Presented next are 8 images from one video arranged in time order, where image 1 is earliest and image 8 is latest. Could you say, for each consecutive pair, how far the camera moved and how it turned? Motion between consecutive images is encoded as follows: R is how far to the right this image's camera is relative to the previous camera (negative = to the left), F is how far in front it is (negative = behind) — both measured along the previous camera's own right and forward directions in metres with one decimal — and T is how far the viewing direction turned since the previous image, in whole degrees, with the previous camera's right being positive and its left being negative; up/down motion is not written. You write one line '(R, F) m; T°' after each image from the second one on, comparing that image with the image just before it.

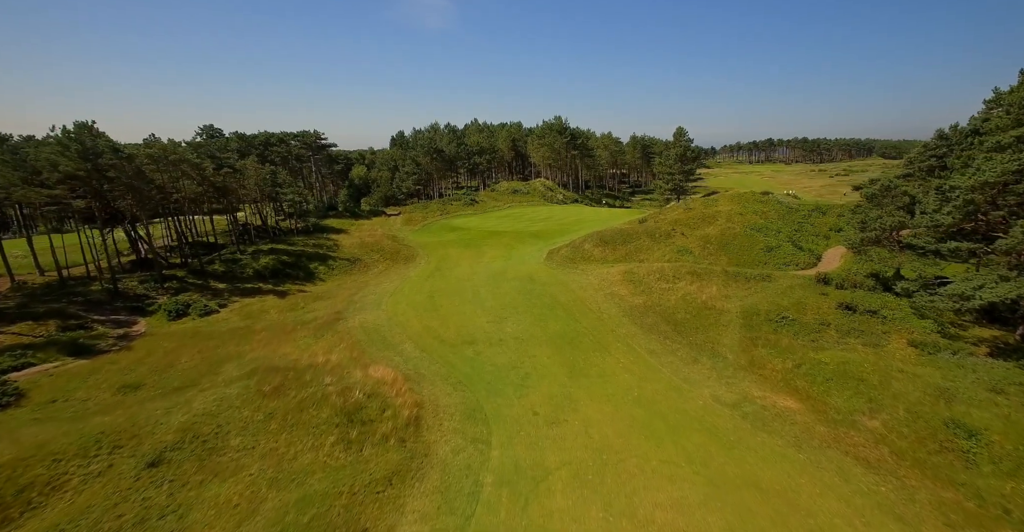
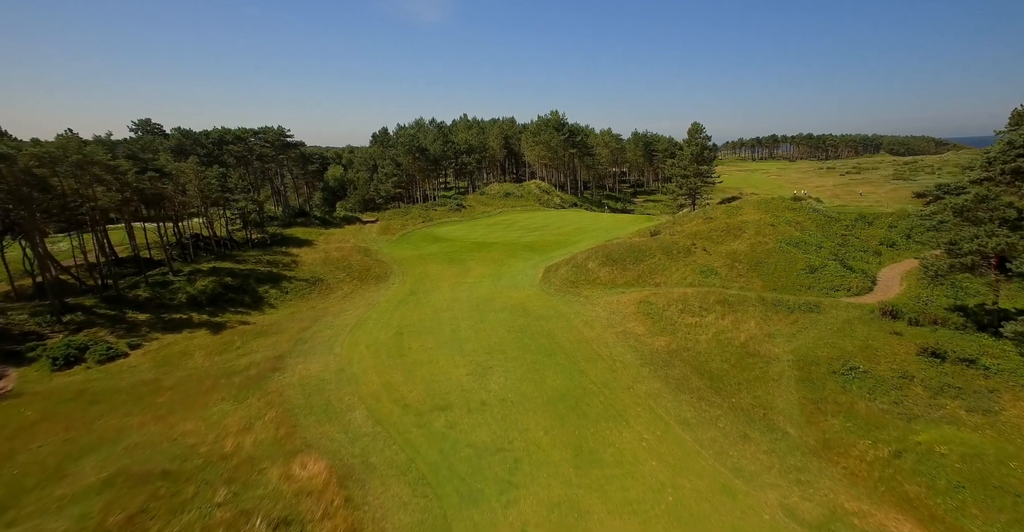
(+0.5, +7.8) m; +1°
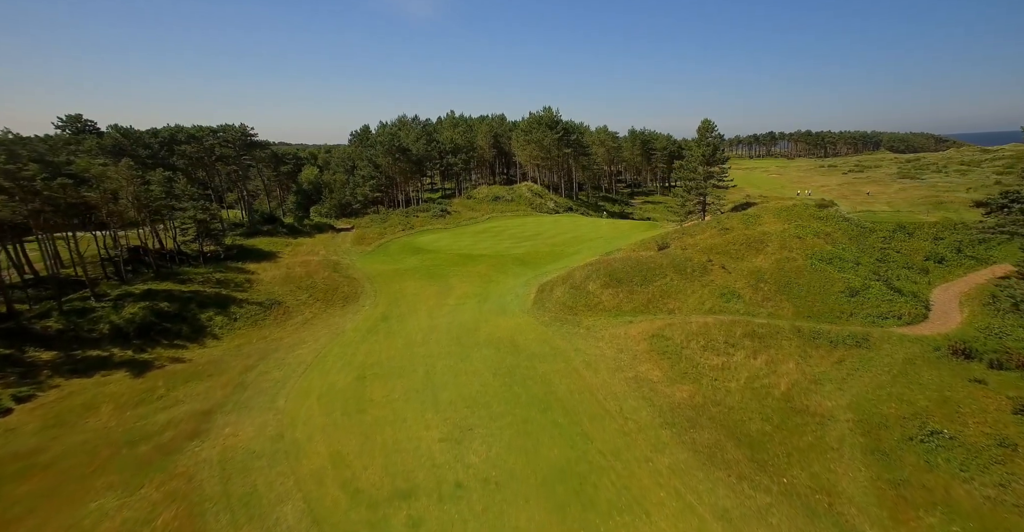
(+0.4, +5.8) m; +1°
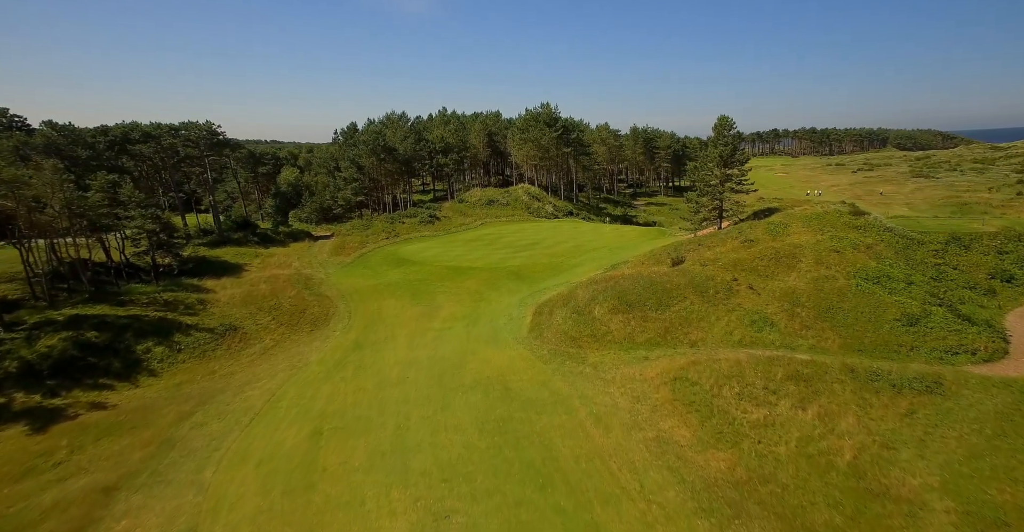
(+0.3, +5.1) m; 0°
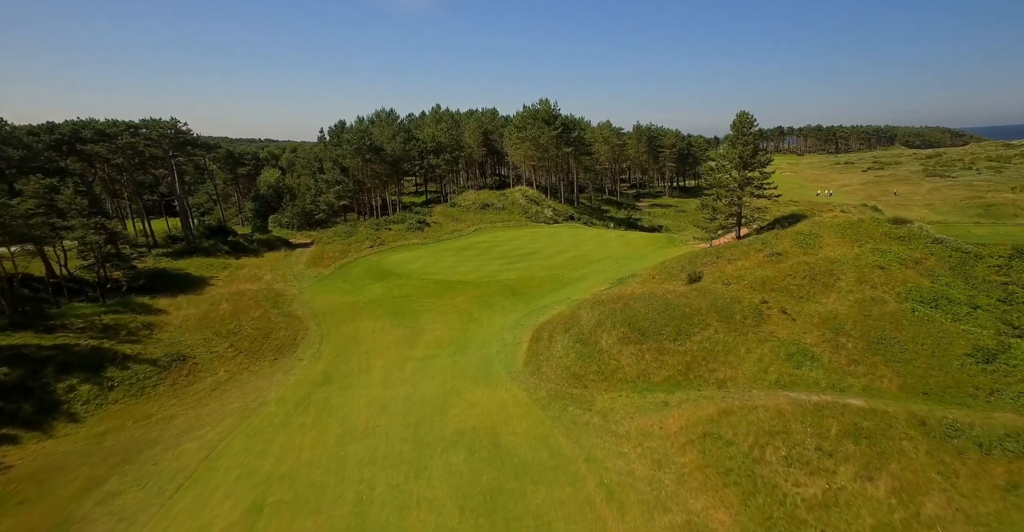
(+0.4, +4.5) m; 0°
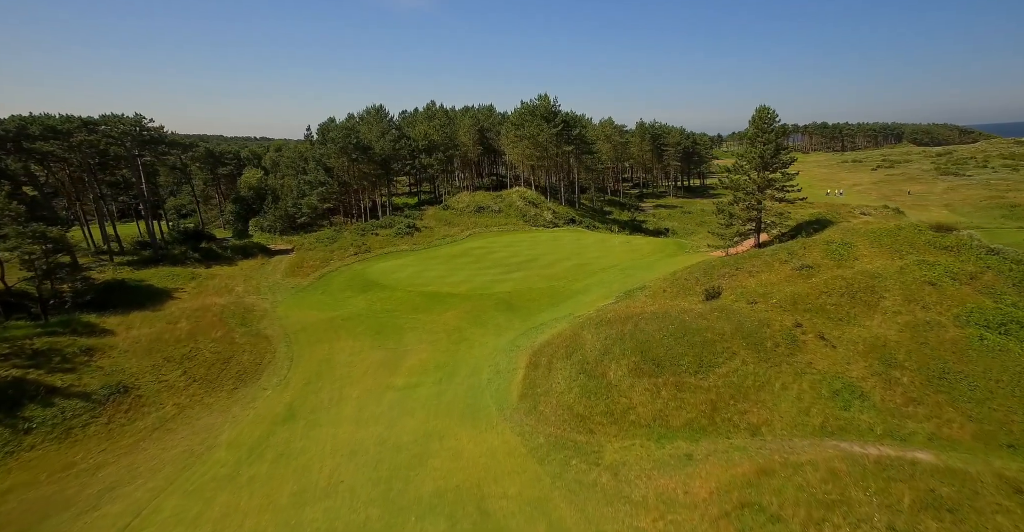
(+0.3, +3.7) m; 0°
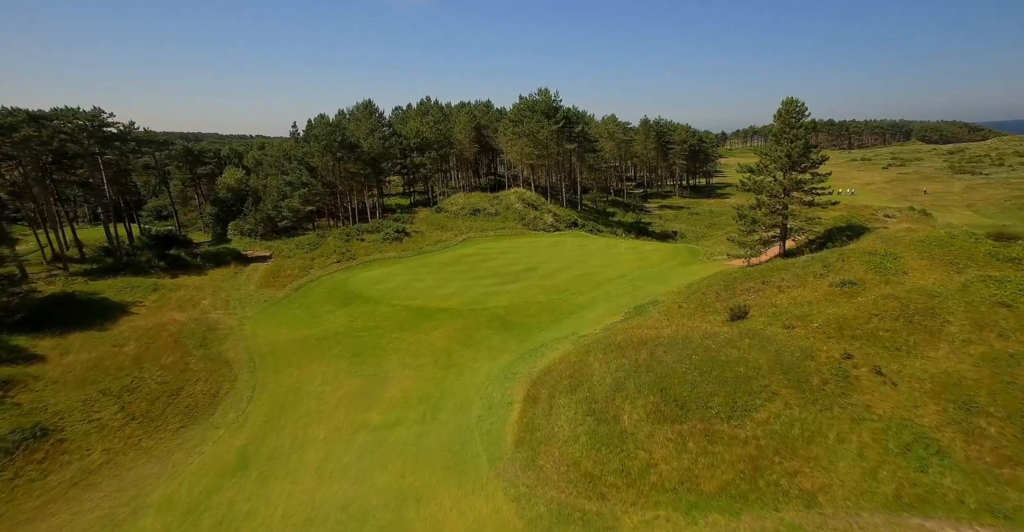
(+0.3, +3.8) m; 0°
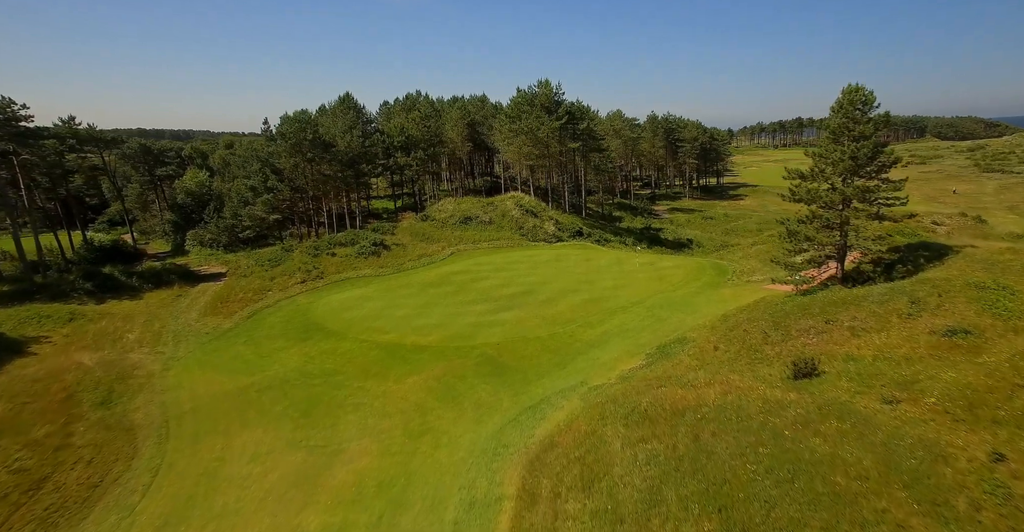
(+0.4, +6.3) m; 0°
